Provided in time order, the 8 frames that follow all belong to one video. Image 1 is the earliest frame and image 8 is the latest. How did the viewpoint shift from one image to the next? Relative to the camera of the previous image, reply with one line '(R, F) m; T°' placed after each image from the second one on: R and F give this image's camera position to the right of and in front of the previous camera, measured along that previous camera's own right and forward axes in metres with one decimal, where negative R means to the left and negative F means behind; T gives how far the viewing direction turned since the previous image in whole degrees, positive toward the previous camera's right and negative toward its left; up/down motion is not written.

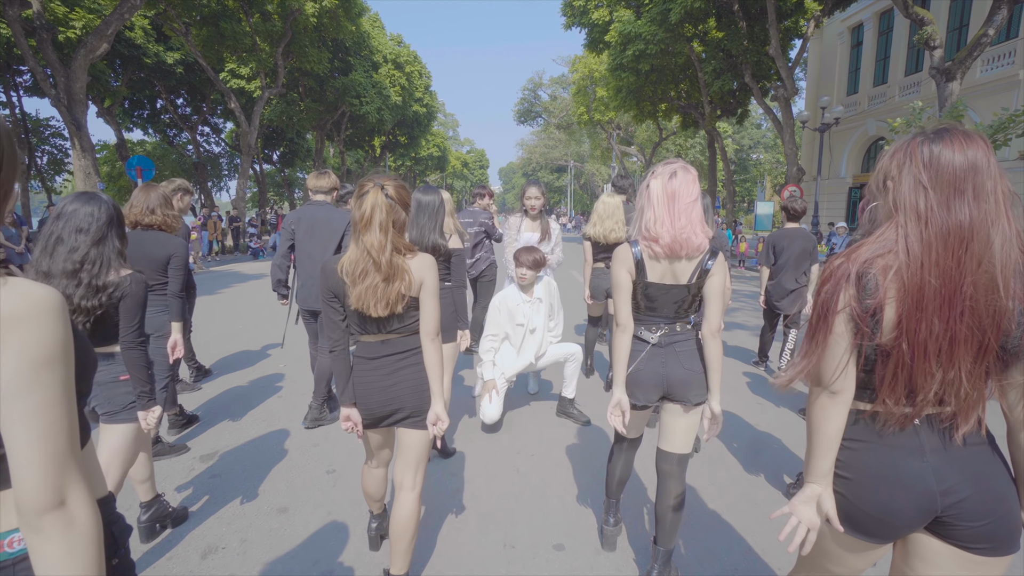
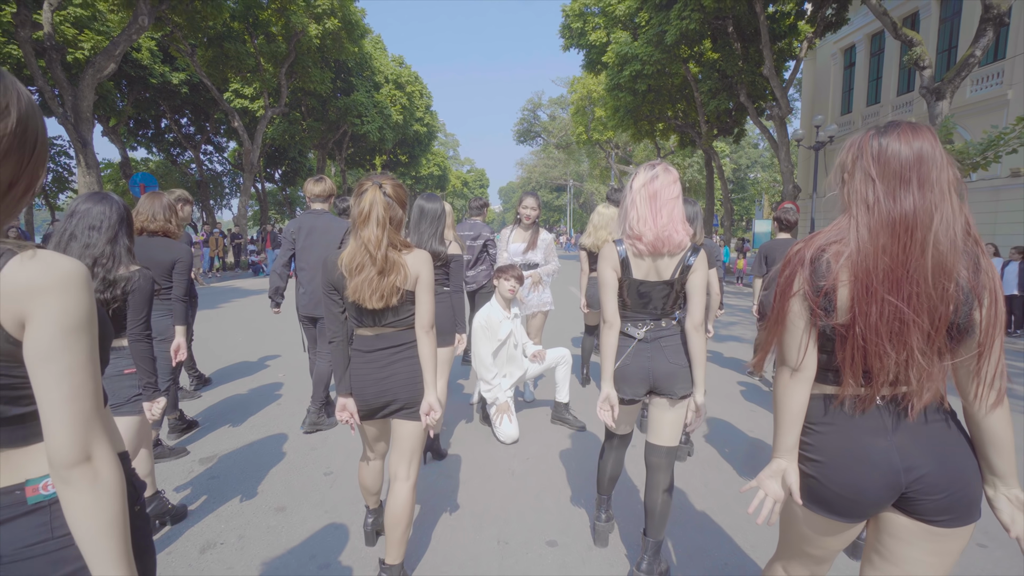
(0.0, -0.1) m; 0°
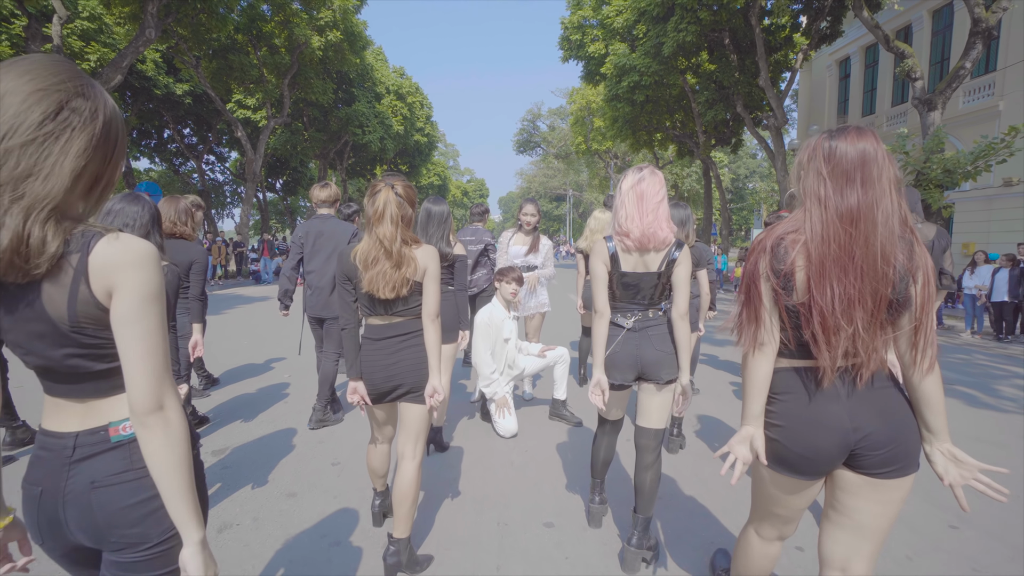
(0.0, -0.2) m; 0°
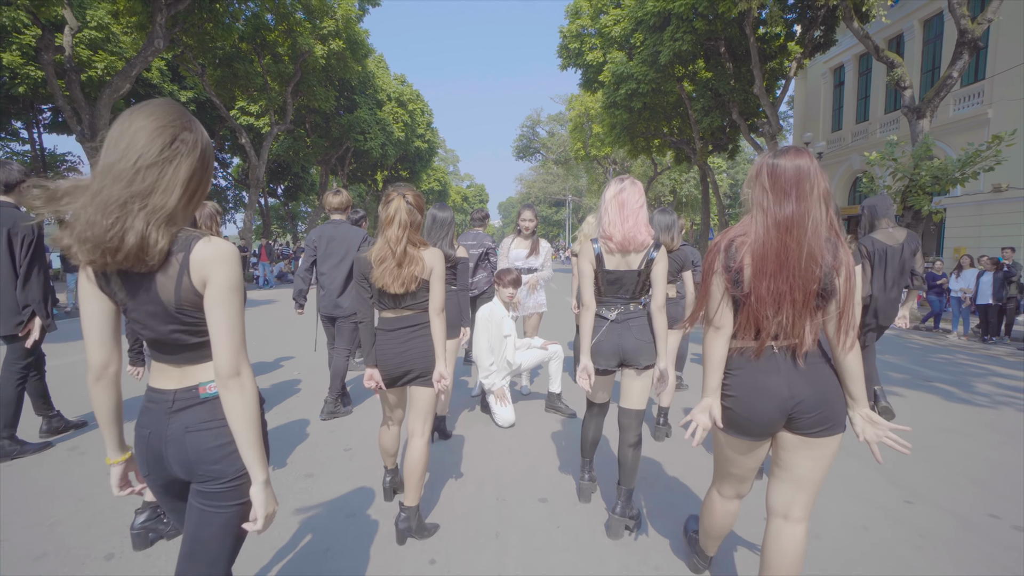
(0.0, -0.3) m; 0°
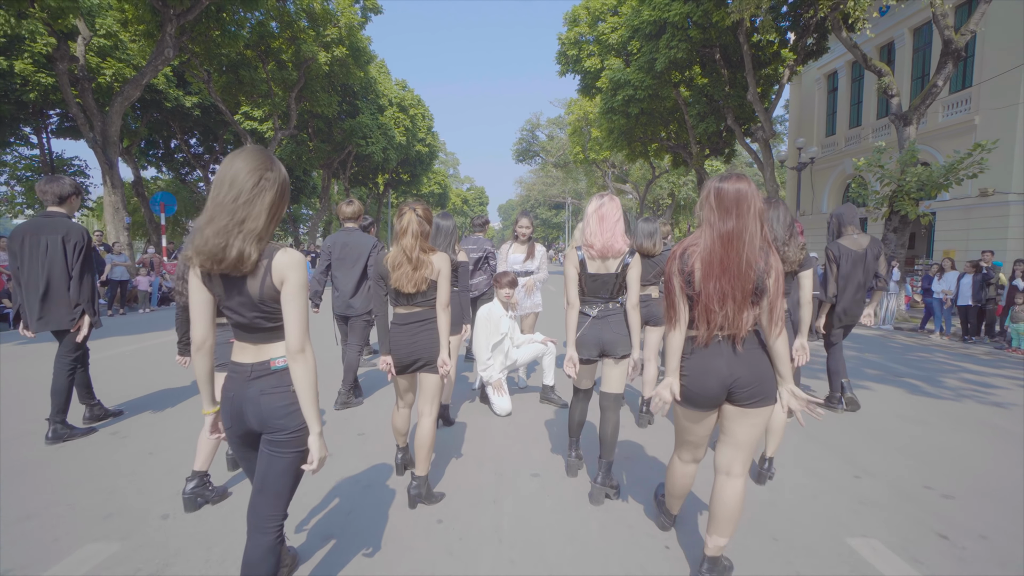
(0.0, -0.4) m; 0°
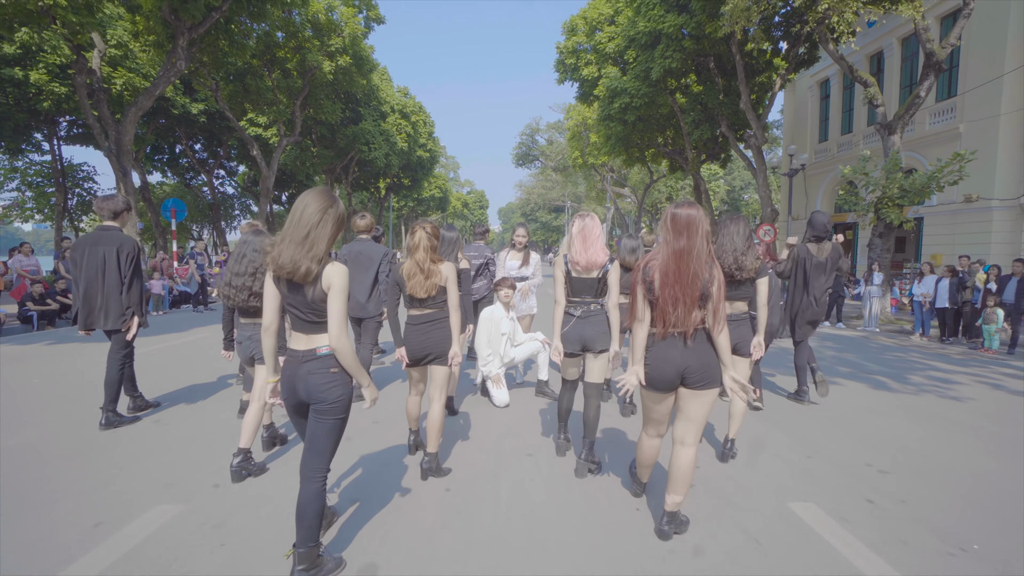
(0.0, -0.5) m; 0°
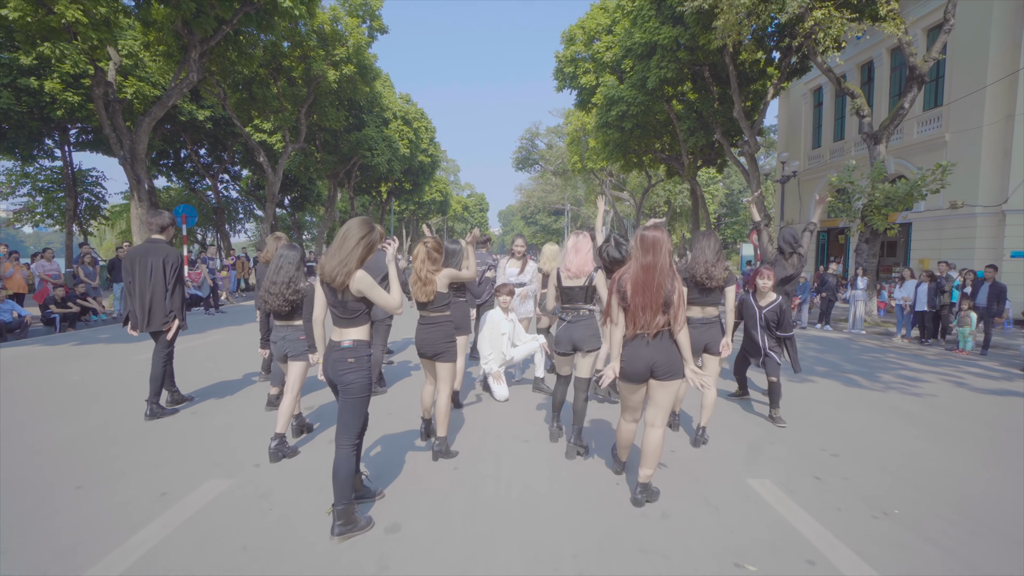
(0.0, -0.6) m; 0°
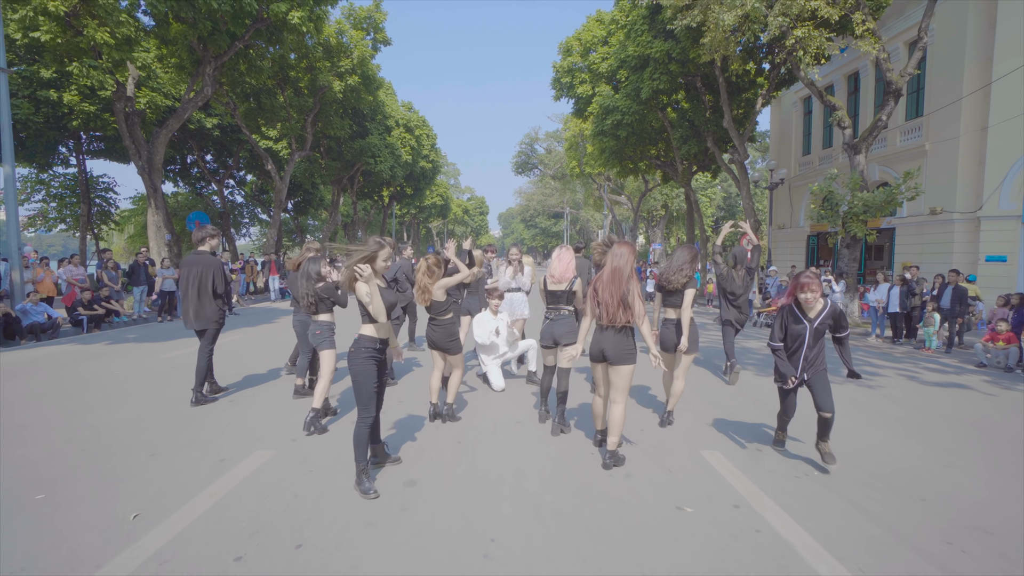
(+0.1, -0.8) m; 0°
